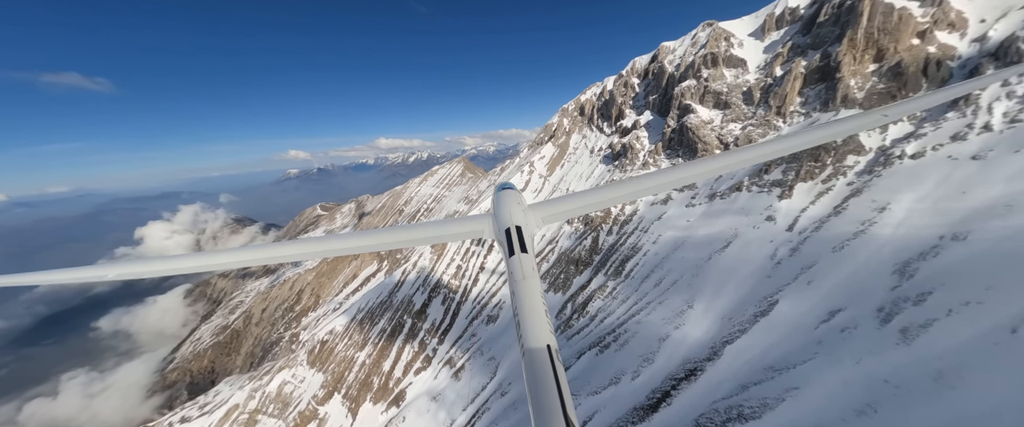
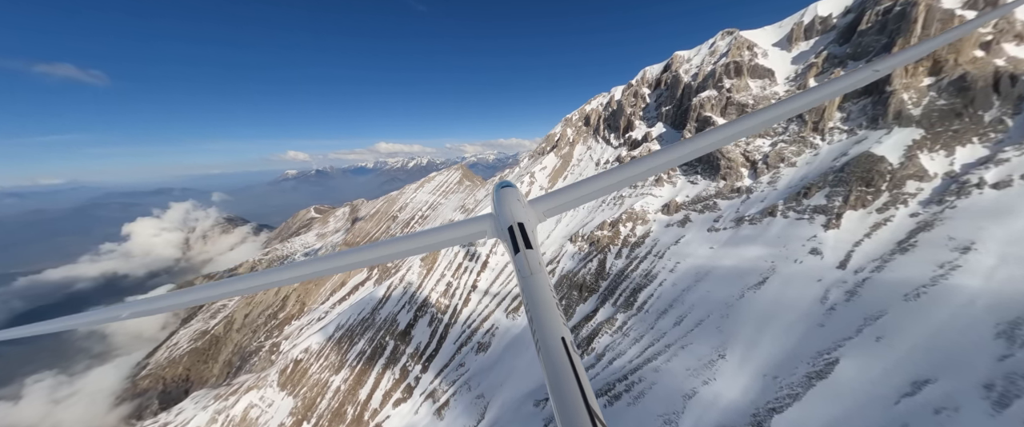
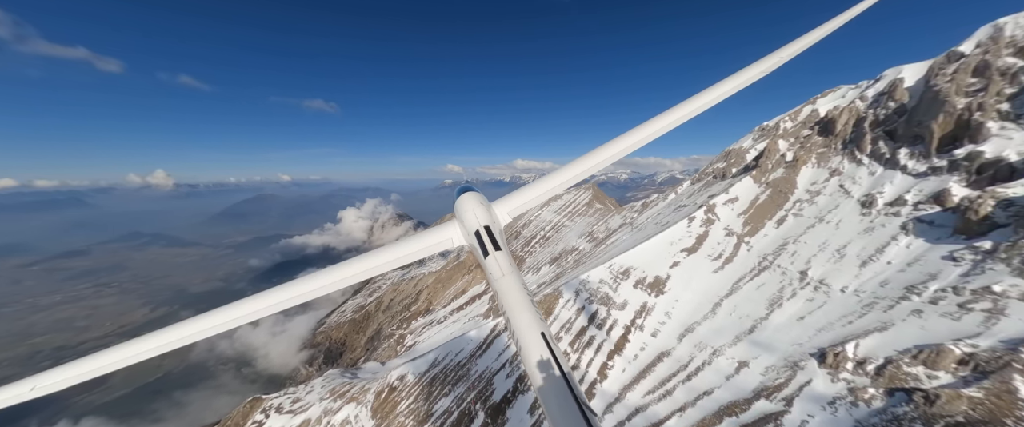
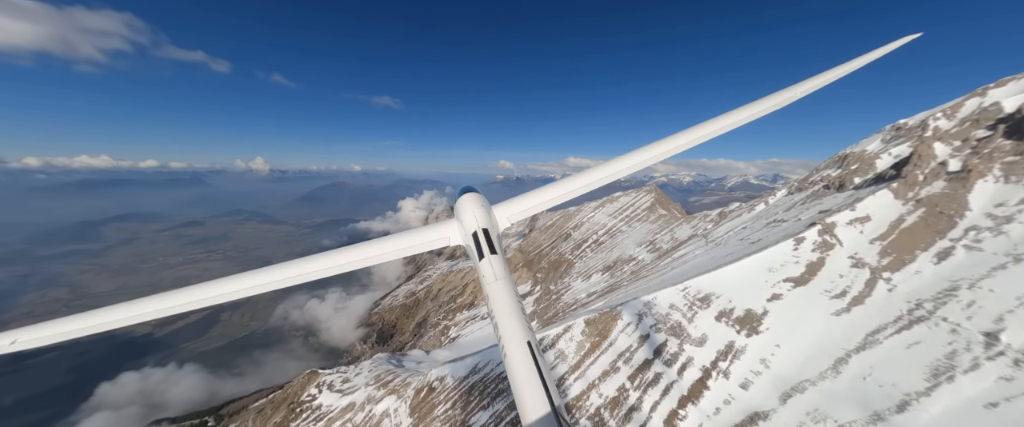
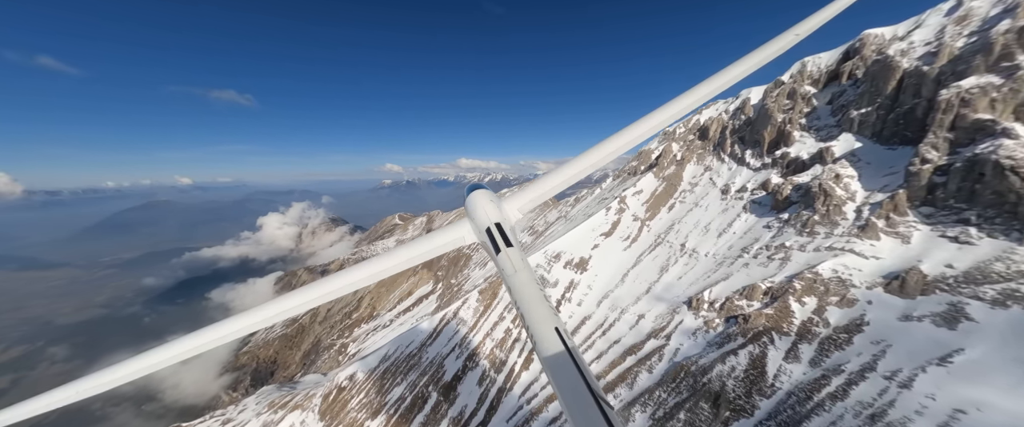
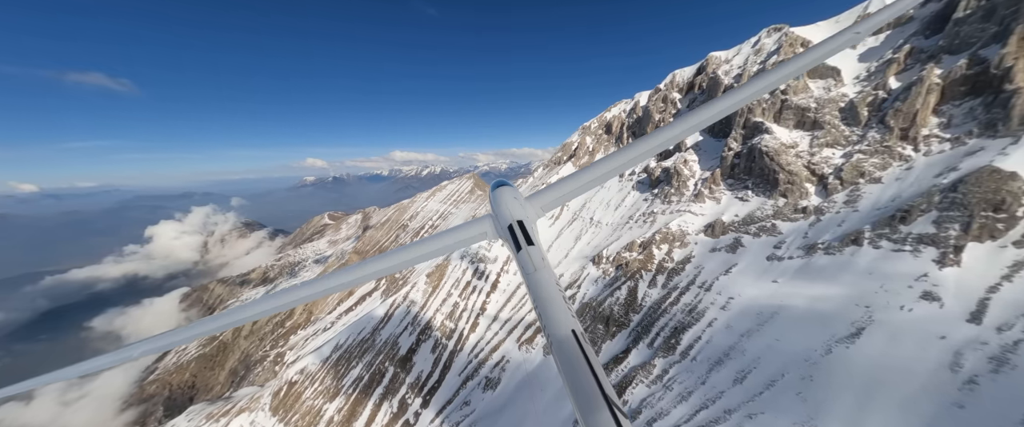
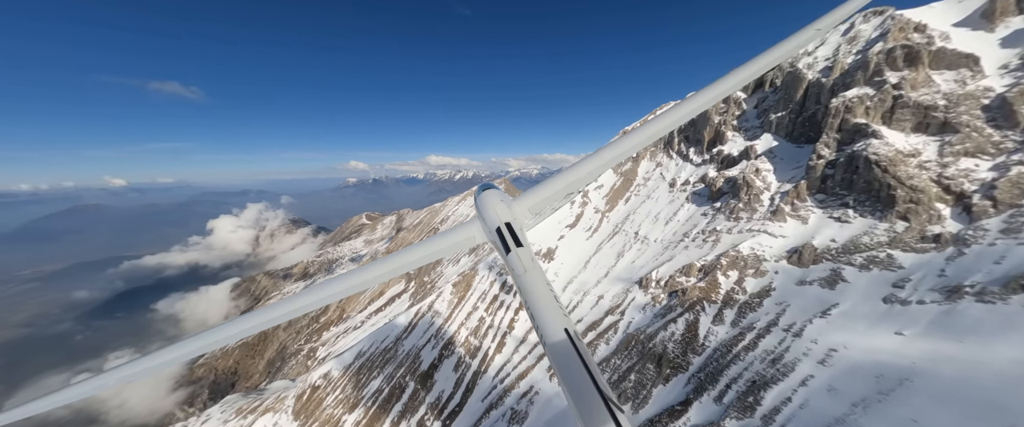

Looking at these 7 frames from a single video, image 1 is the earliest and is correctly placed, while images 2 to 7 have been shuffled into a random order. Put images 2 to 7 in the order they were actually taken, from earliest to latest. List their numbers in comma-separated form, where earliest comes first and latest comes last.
2, 6, 7, 5, 3, 4
